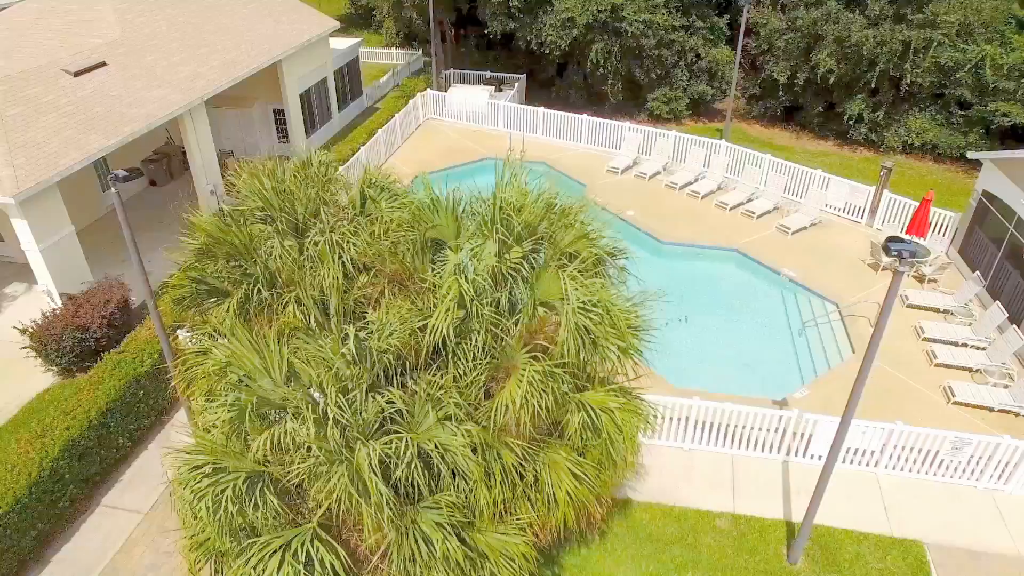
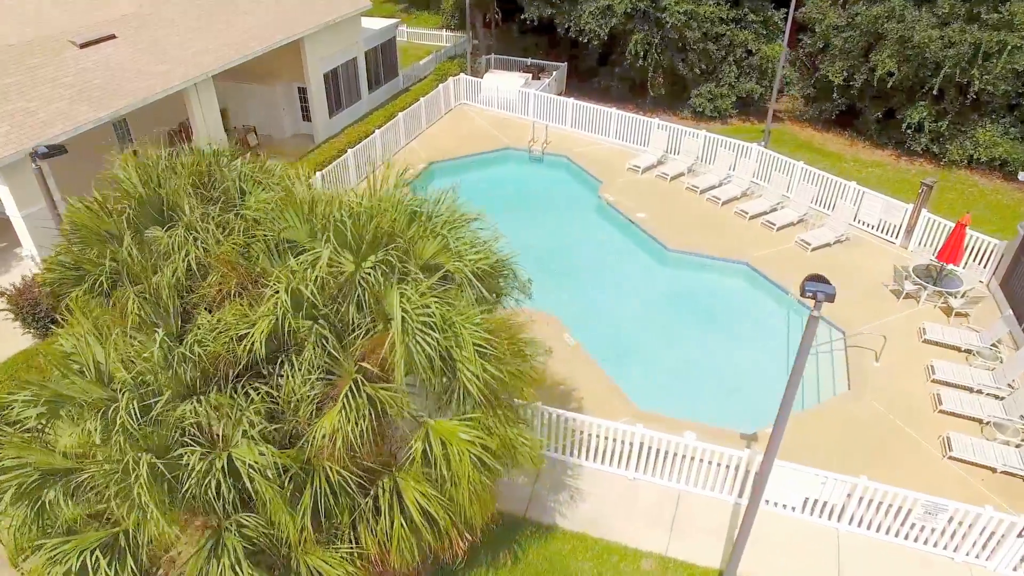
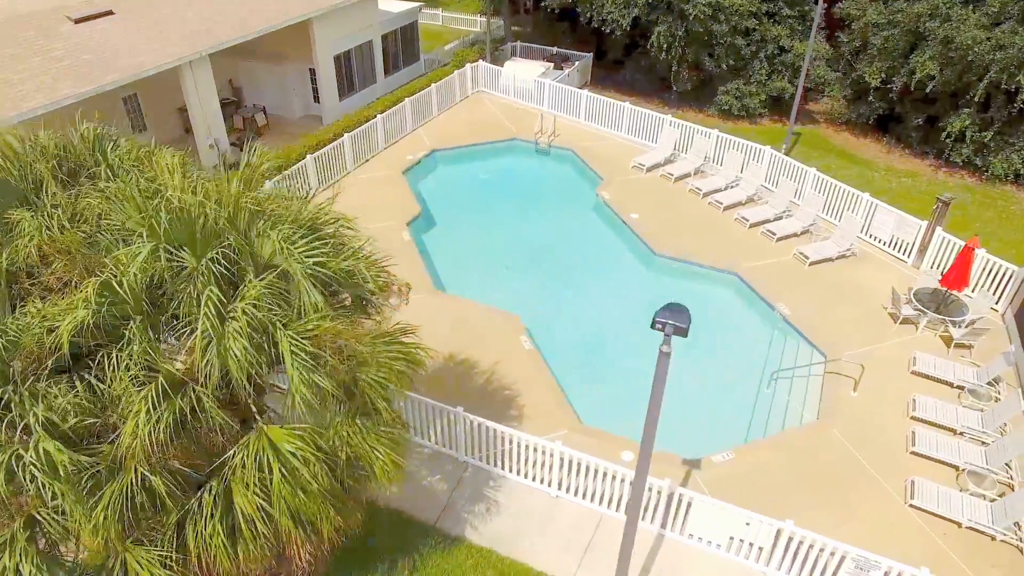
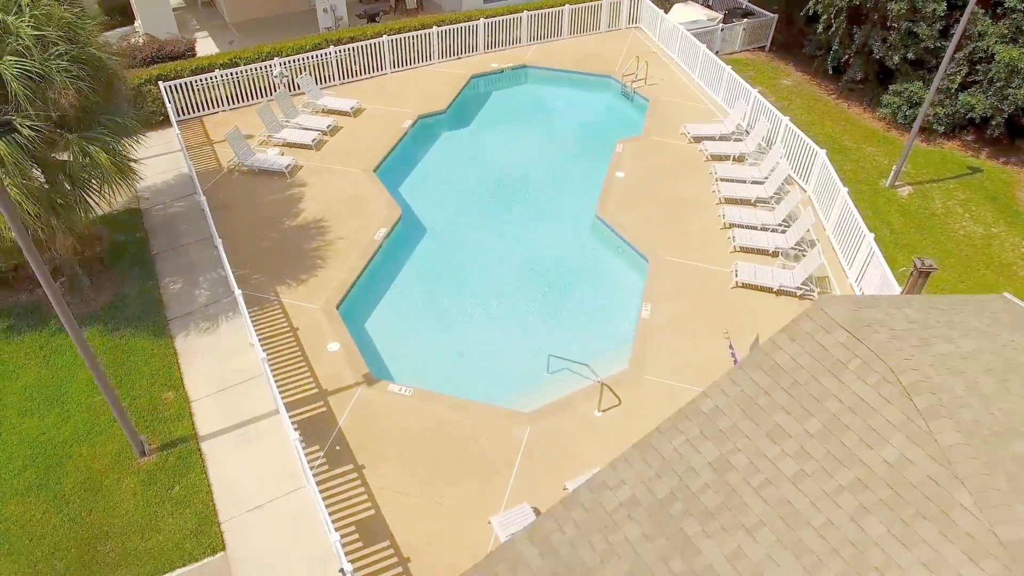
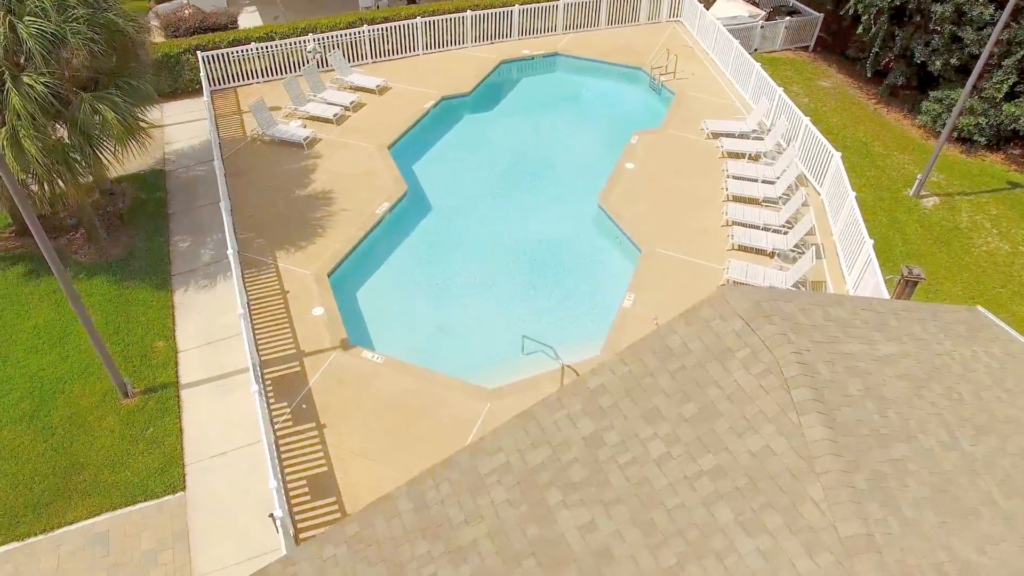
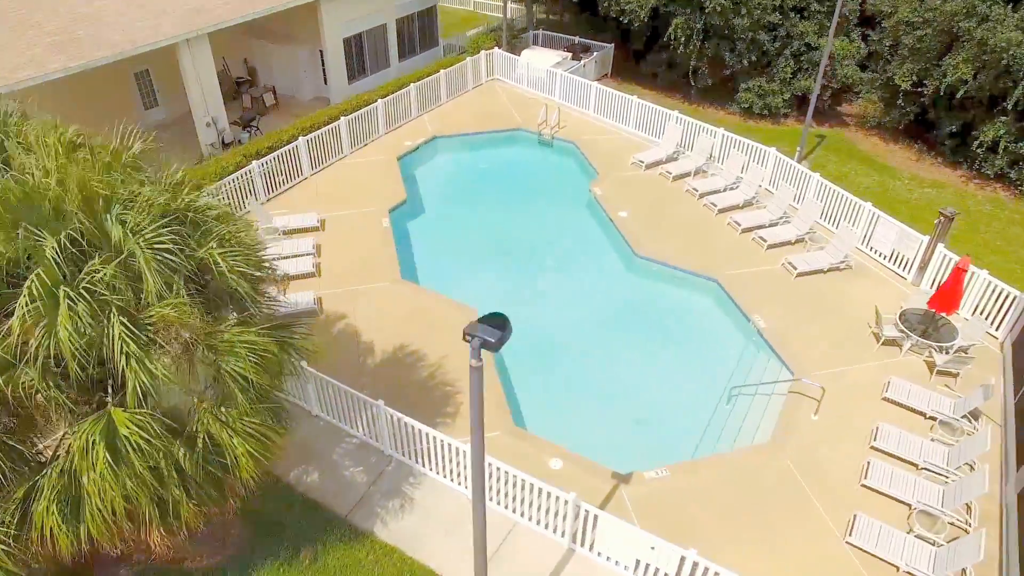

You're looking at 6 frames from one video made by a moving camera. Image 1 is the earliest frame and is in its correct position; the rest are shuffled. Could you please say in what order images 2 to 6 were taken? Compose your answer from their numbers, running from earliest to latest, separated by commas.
2, 3, 6, 4, 5
